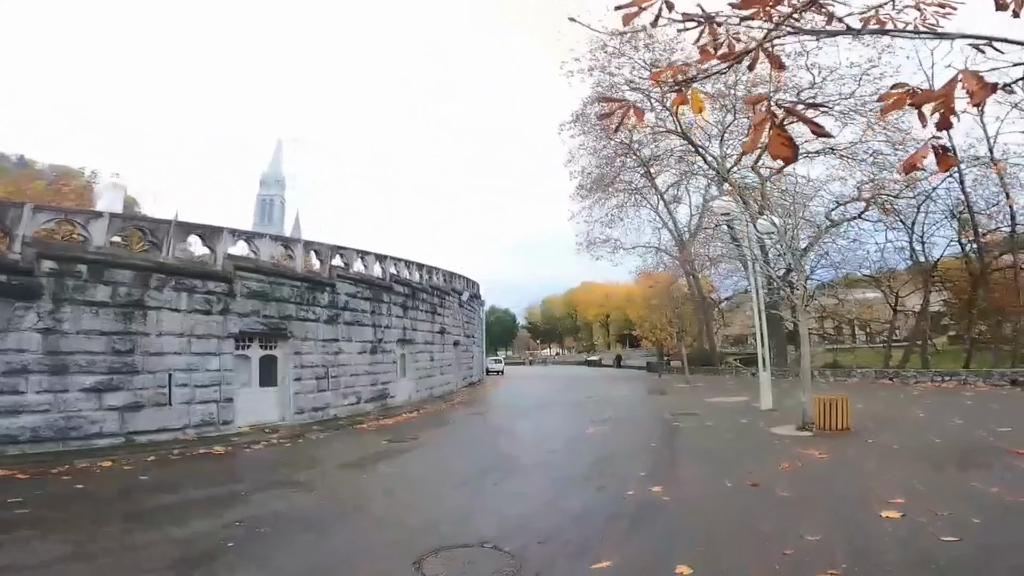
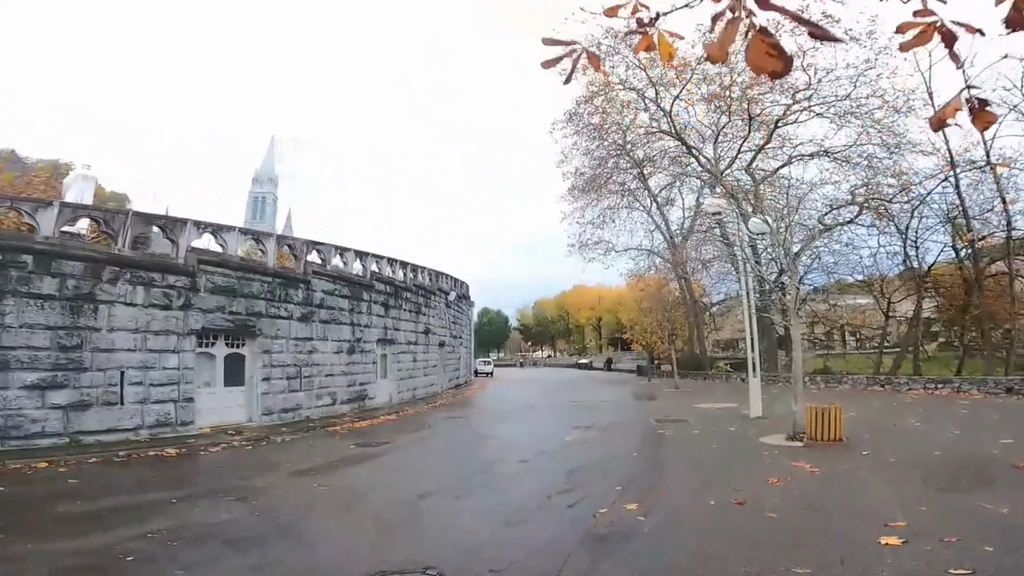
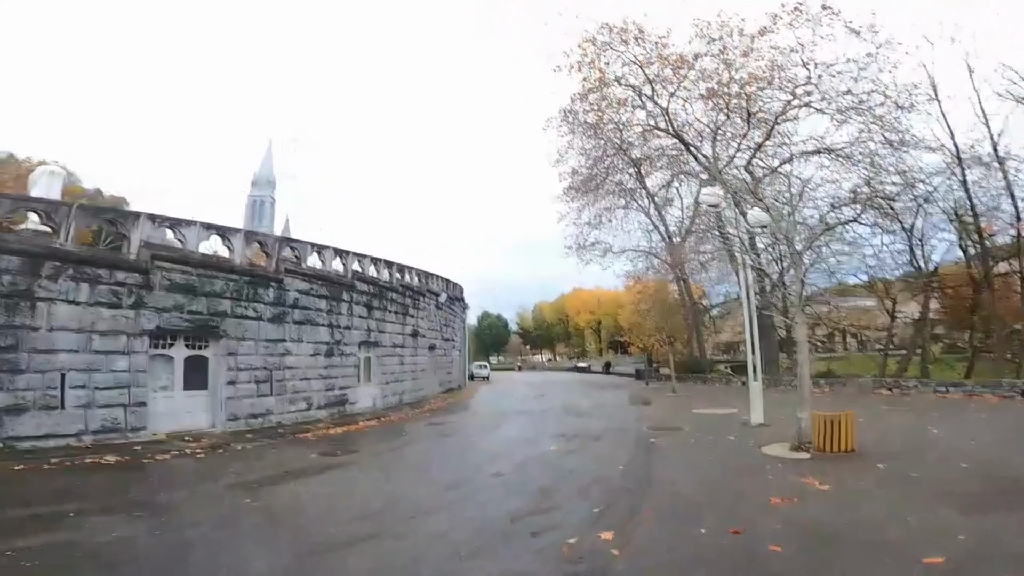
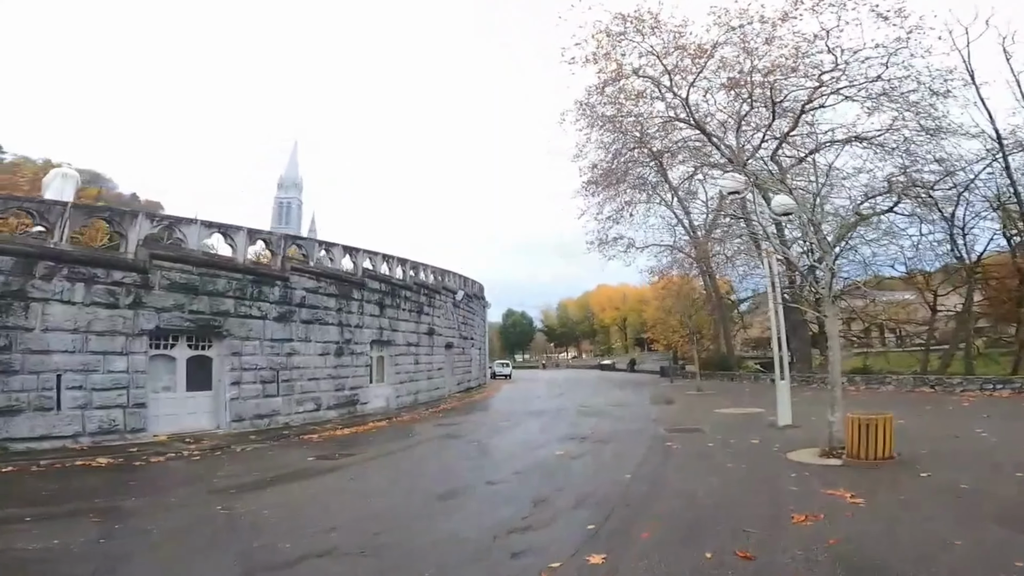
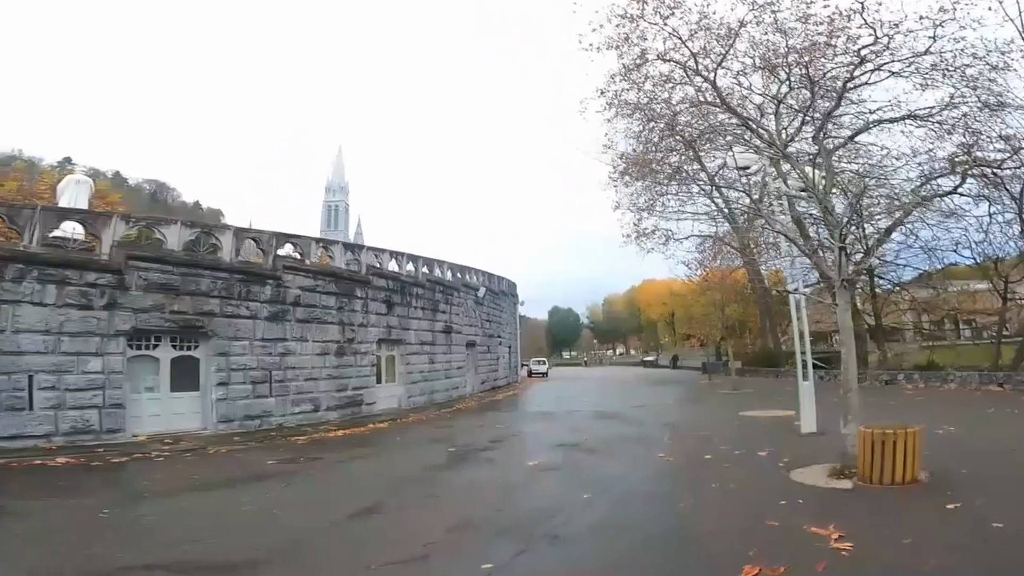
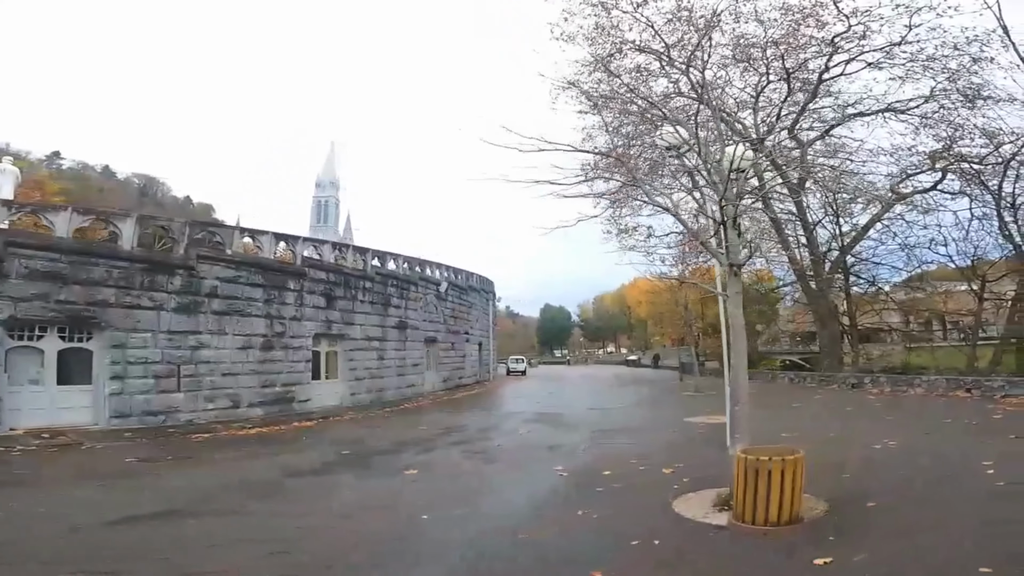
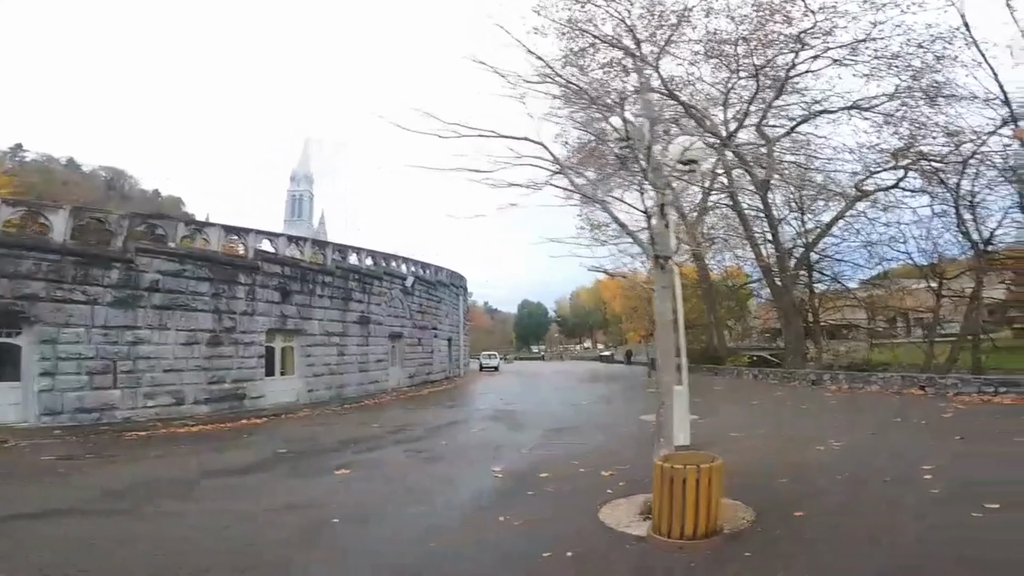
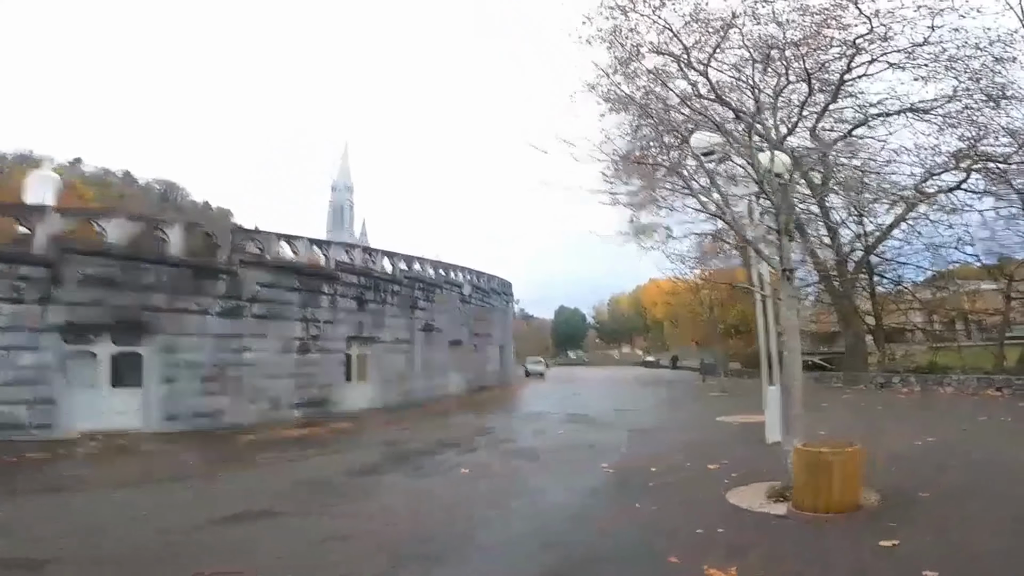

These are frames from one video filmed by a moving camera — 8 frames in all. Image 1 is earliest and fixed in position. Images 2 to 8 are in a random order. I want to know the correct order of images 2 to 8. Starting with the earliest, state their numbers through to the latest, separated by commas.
2, 3, 4, 5, 8, 6, 7
